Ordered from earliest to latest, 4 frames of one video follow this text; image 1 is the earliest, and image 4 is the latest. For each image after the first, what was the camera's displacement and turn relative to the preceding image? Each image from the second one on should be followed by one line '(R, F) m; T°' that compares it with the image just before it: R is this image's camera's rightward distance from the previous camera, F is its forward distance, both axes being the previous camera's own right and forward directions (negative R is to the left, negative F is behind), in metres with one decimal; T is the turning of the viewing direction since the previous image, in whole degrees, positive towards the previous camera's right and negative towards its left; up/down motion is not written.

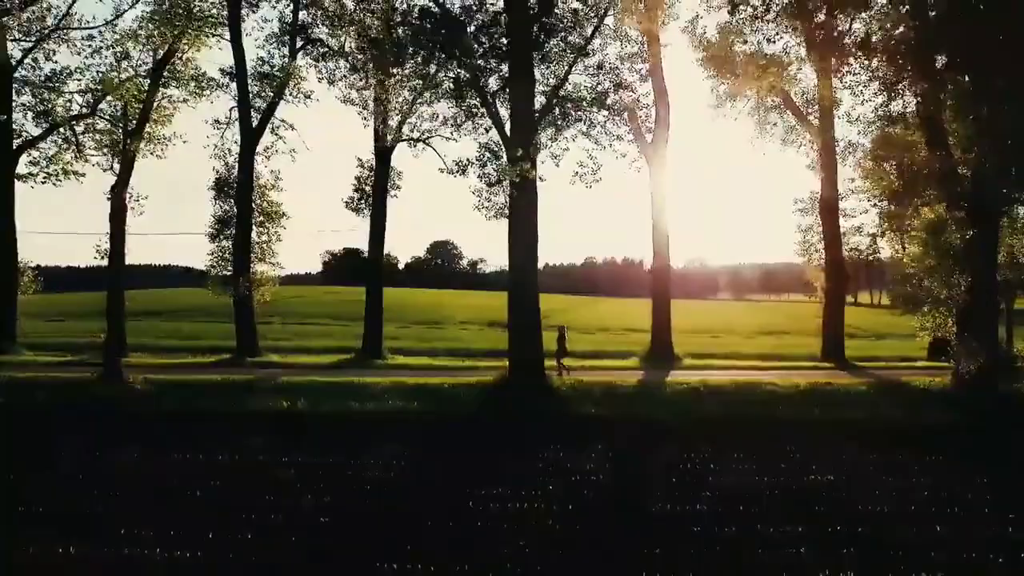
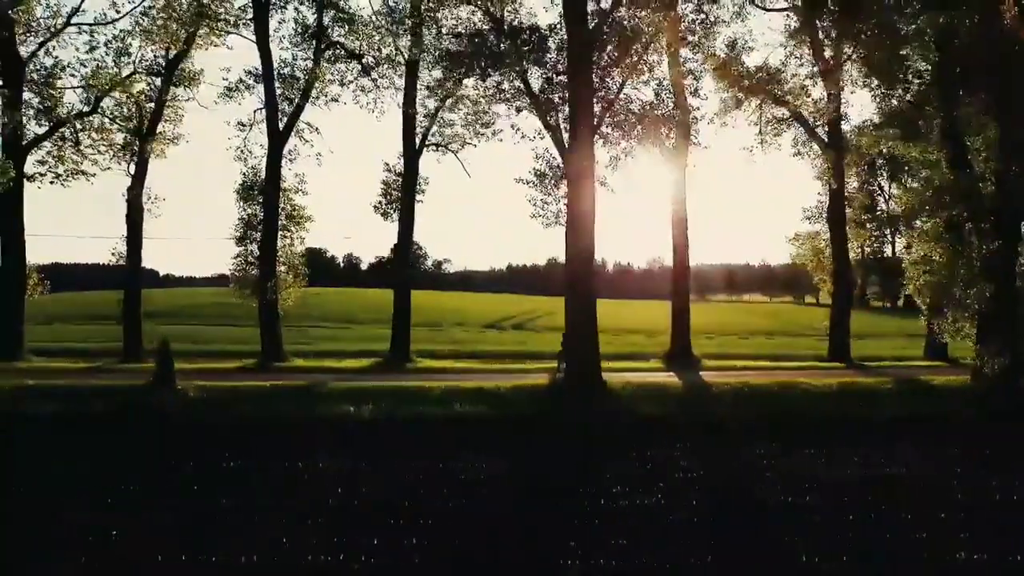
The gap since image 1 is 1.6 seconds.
(-1.3, -0.1) m; +5°
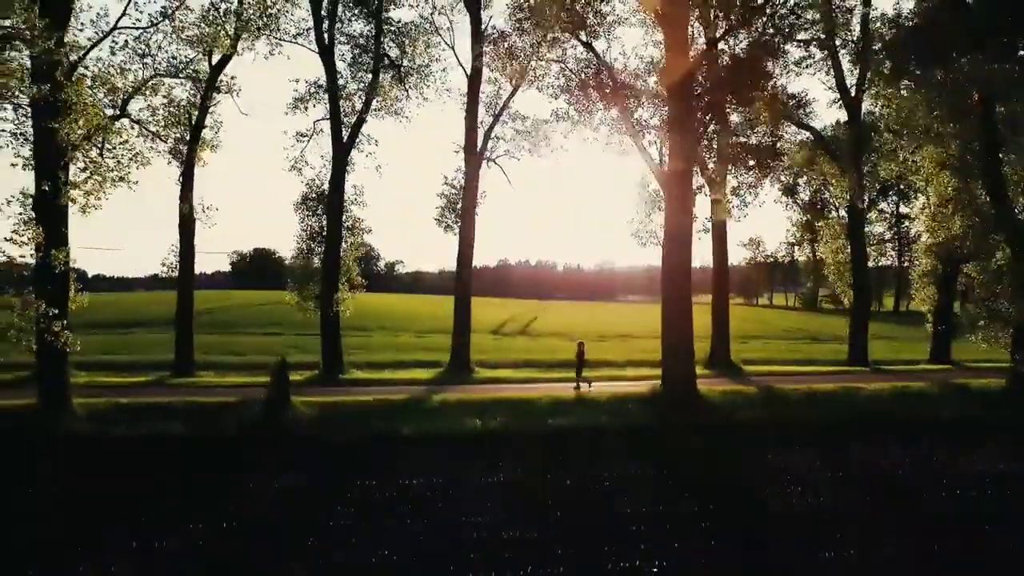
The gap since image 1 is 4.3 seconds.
(-2.3, -0.2) m; +8°
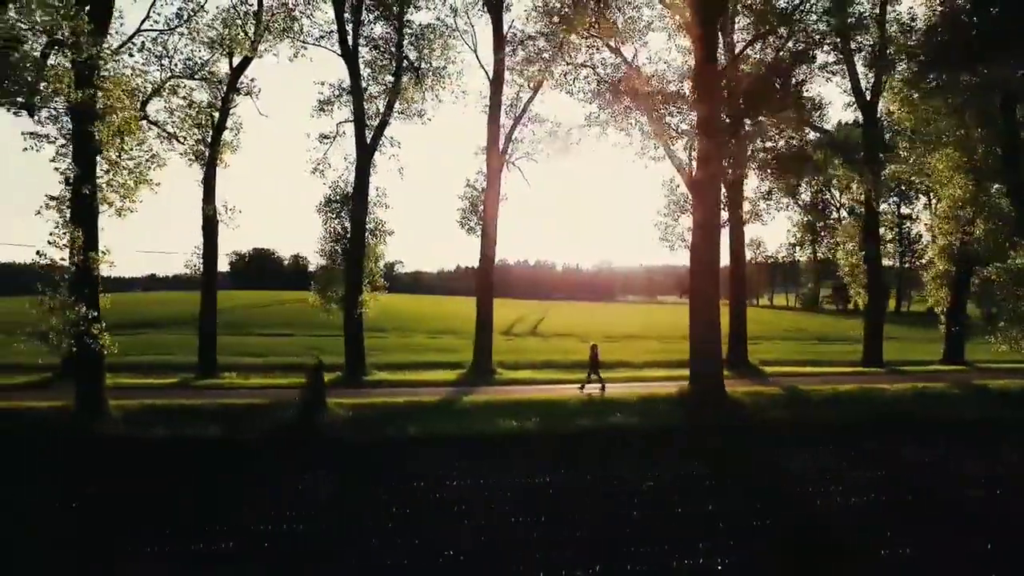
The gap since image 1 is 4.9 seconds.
(-0.5, -0.1) m; +1°
